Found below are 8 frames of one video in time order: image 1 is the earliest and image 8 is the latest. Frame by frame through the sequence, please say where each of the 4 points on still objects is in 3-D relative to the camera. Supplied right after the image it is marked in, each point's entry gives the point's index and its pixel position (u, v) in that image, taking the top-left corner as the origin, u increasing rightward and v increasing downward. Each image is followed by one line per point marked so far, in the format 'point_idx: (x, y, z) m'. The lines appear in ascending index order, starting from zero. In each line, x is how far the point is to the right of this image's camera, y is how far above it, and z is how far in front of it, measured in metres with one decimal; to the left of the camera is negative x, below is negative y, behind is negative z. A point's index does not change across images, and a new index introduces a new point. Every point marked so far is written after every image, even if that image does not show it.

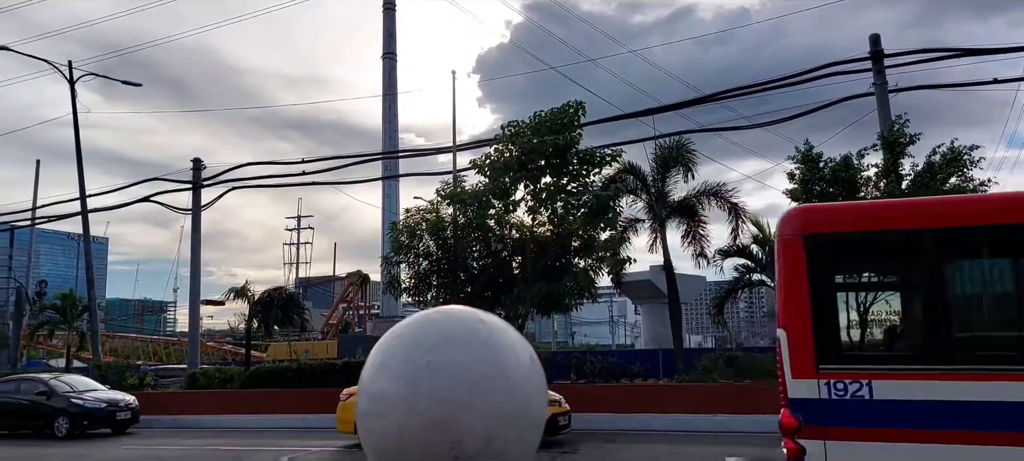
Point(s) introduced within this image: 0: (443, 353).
0: (-0.3, -0.6, +4.0) m
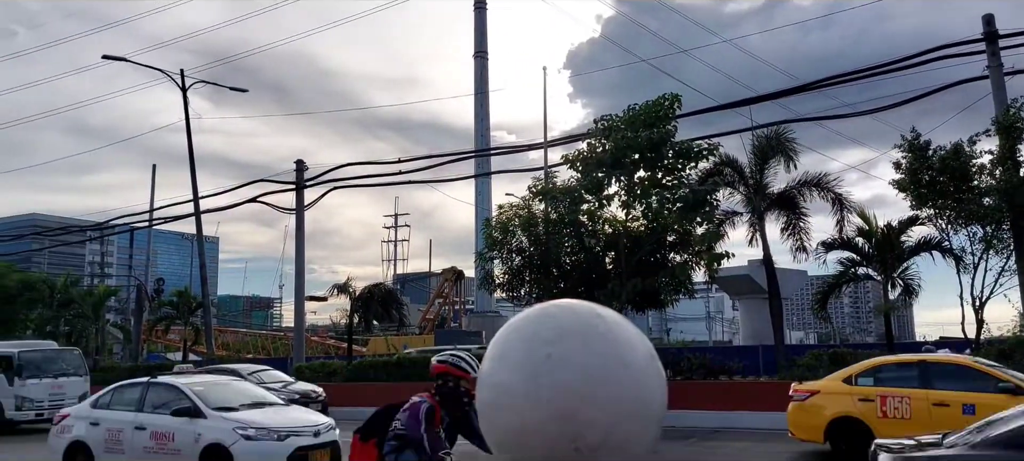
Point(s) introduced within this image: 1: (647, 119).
0: (+0.2, -0.6, +4.3) m
1: (+2.6, +2.3, +16.7) m
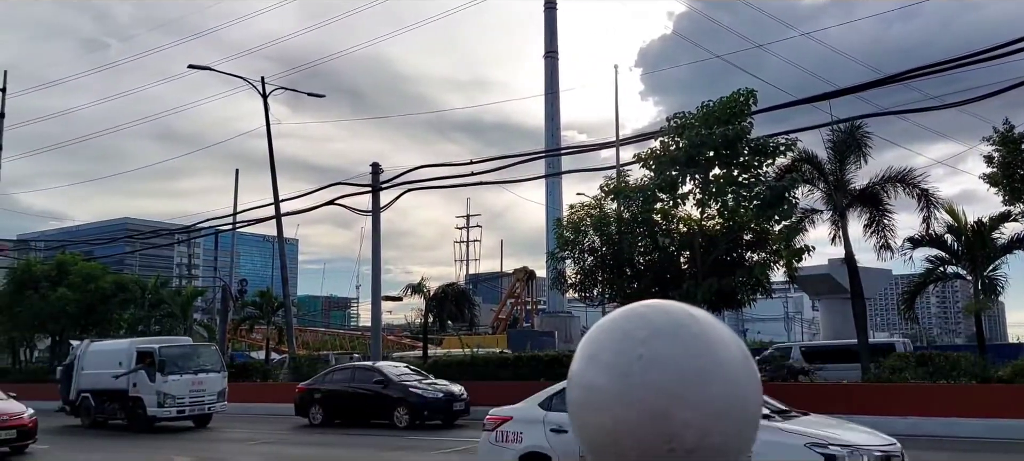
0: (+0.8, -0.6, +4.4) m
1: (+4.2, +2.3, +16.6) m
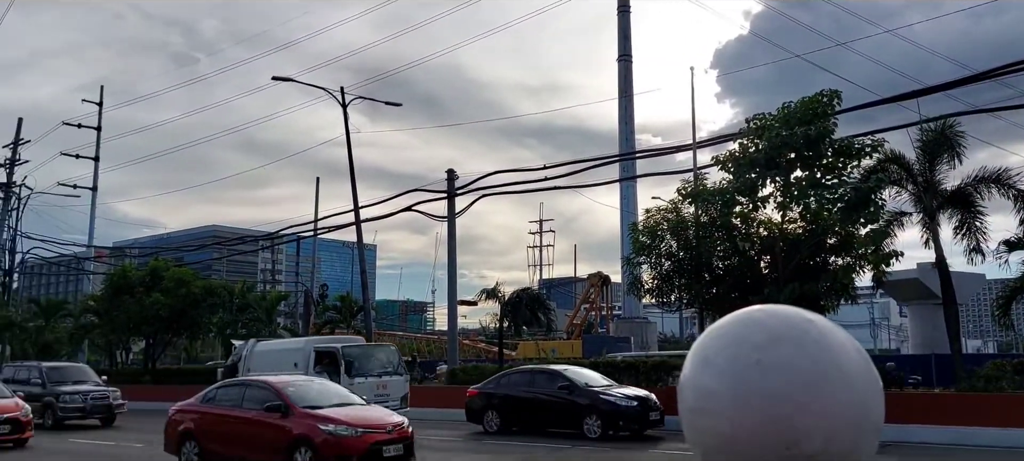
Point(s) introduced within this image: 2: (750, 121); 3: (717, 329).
0: (+1.4, -0.7, +4.5) m
1: (+5.9, +2.2, +16.3) m
2: (+5.0, +2.3, +17.4) m
3: (+1.2, -0.6, +4.9) m
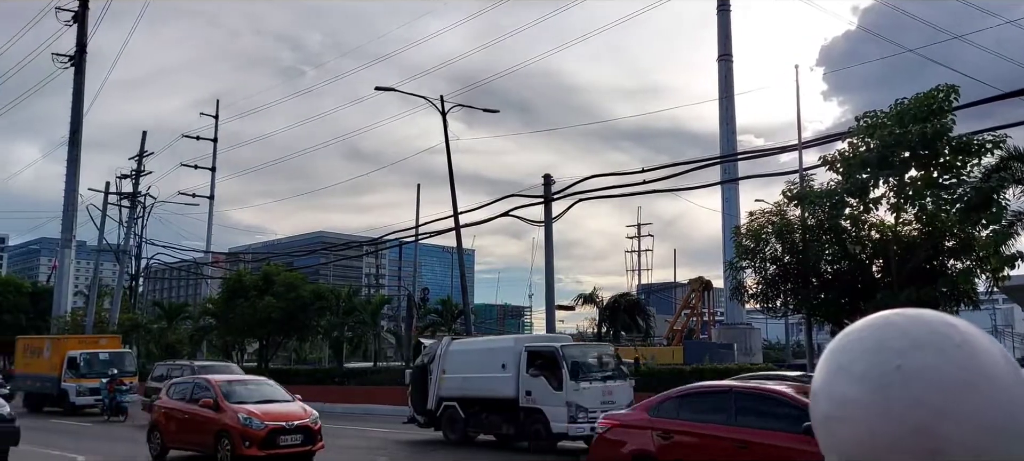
0: (+2.2, -0.7, +4.6) m
1: (+8.0, +2.2, +15.8) m
2: (+7.3, +2.3, +17.0) m
3: (+2.1, -0.6, +5.0) m
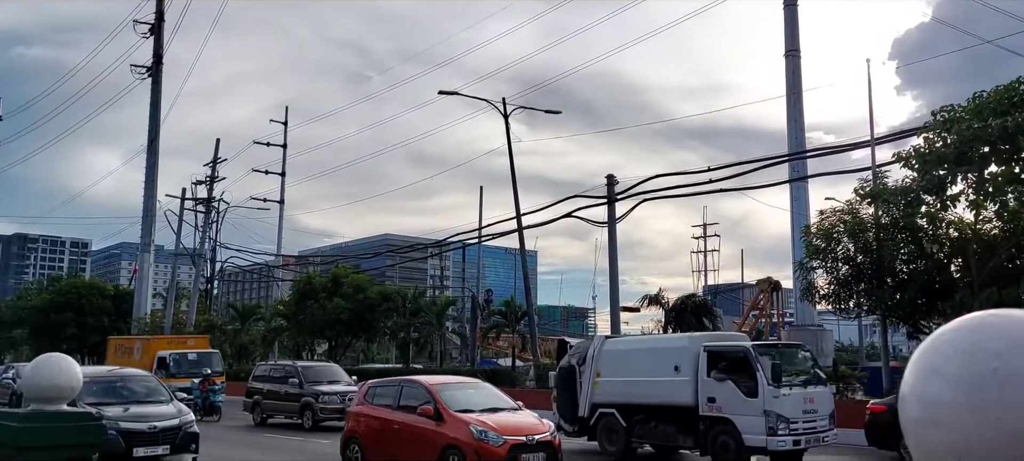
0: (+2.7, -0.7, +4.6) m
1: (+9.4, +2.2, +15.4) m
2: (+8.7, +2.3, +16.7) m
3: (+2.6, -0.6, +5.1) m
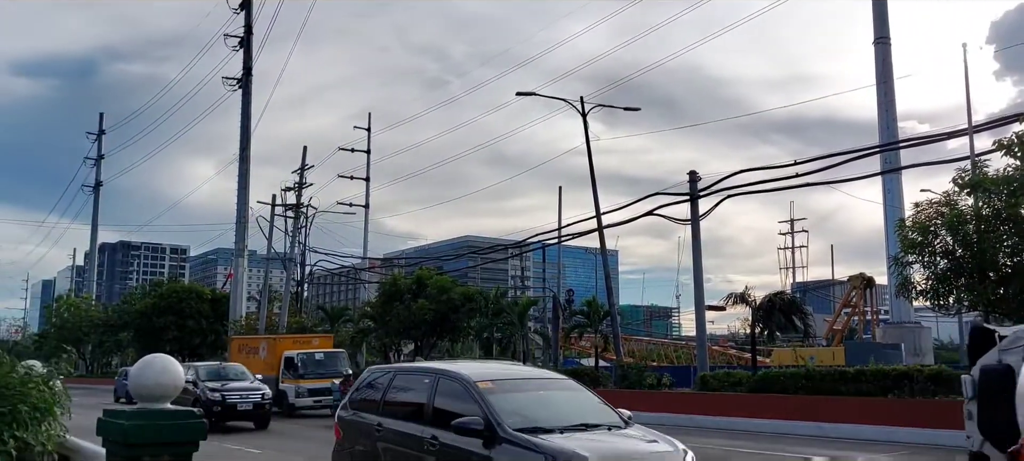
0: (+3.4, -0.6, +4.6) m
1: (+10.9, +2.4, +14.7) m
2: (+10.4, +2.5, +16.0) m
3: (+3.3, -0.5, +5.1) m
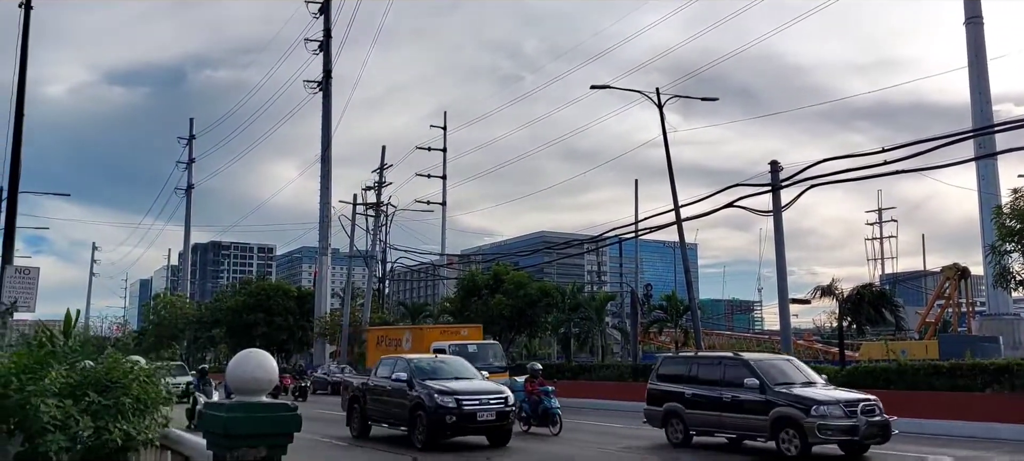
0: (+4.3, -0.5, +4.8) m
1: (+12.7, +2.8, +14.1) m
2: (+12.3, +2.8, +15.5) m
3: (+4.2, -0.4, +5.3) m
